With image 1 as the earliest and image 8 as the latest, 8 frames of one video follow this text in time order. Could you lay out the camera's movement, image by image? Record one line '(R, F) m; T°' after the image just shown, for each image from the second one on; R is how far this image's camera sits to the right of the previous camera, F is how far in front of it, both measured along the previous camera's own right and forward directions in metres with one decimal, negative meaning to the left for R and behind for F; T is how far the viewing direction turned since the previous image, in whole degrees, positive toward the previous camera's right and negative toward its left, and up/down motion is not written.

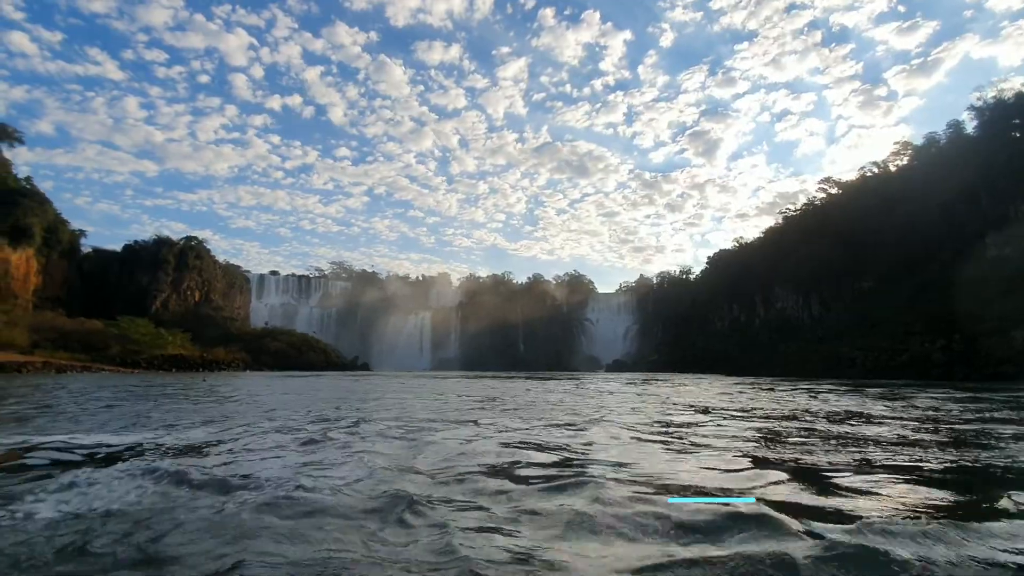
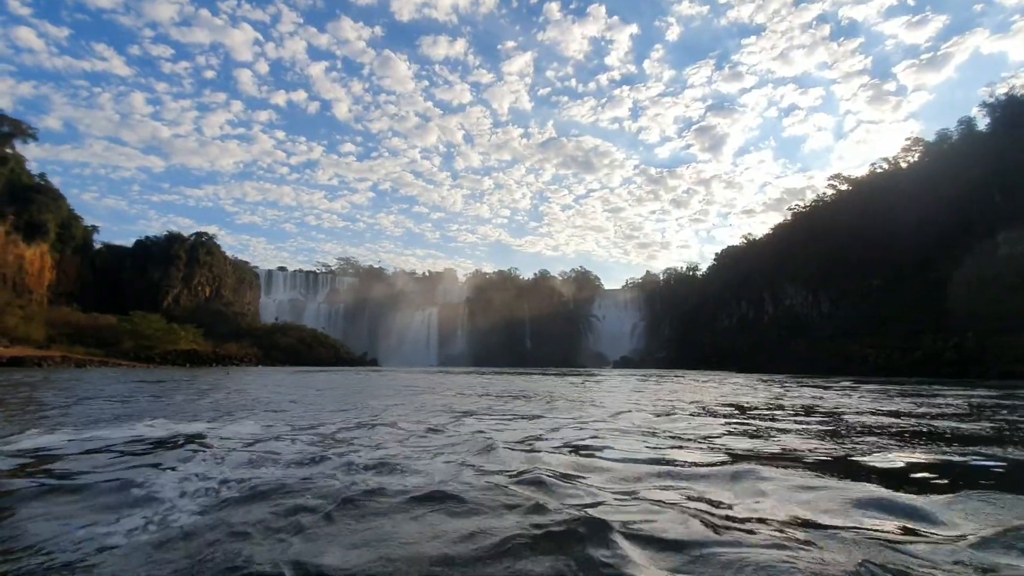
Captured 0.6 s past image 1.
(-0.2, -0.1) m; -1°
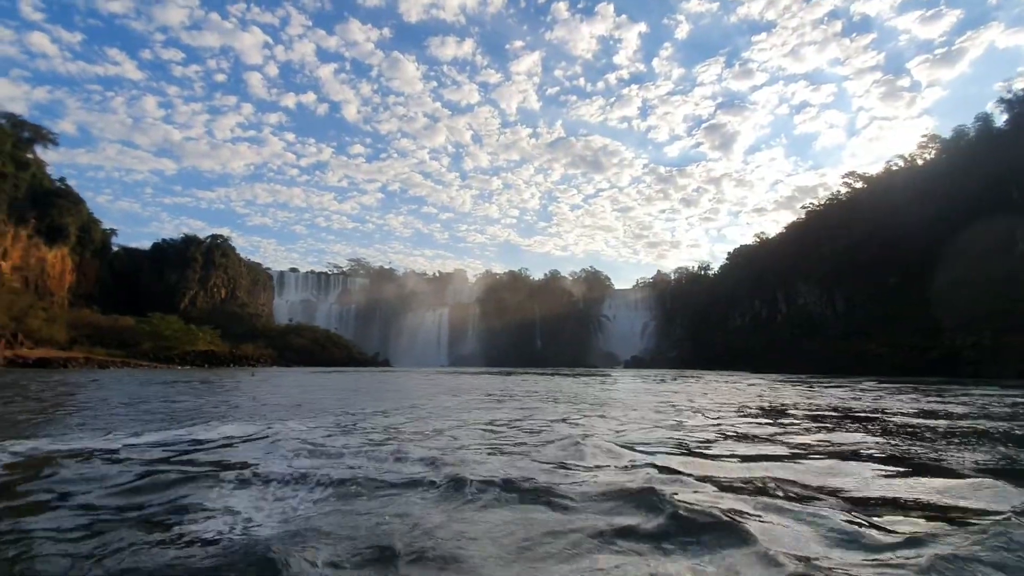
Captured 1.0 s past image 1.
(-0.2, -0.3) m; -1°
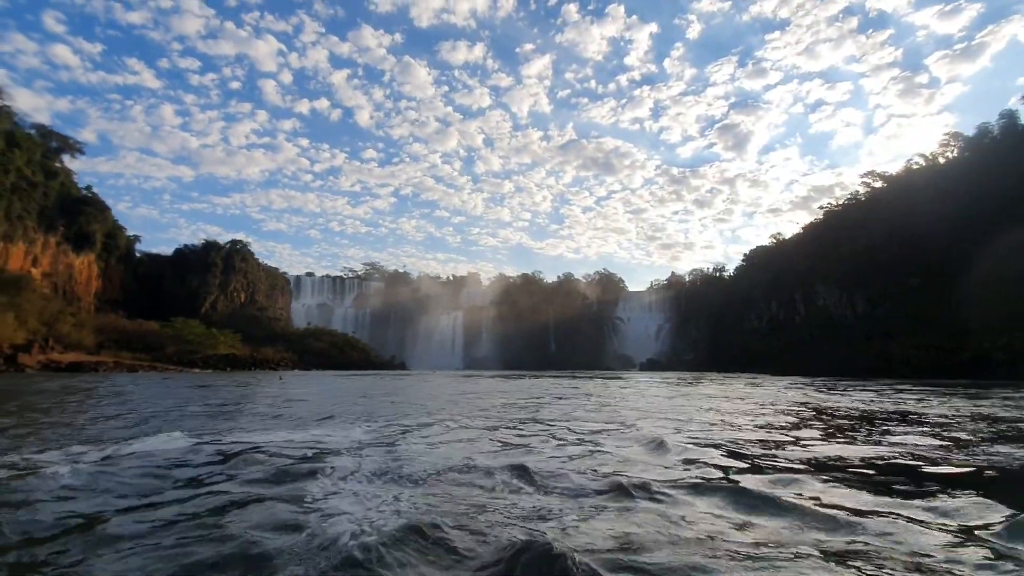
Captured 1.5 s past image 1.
(-0.1, -0.4) m; -1°
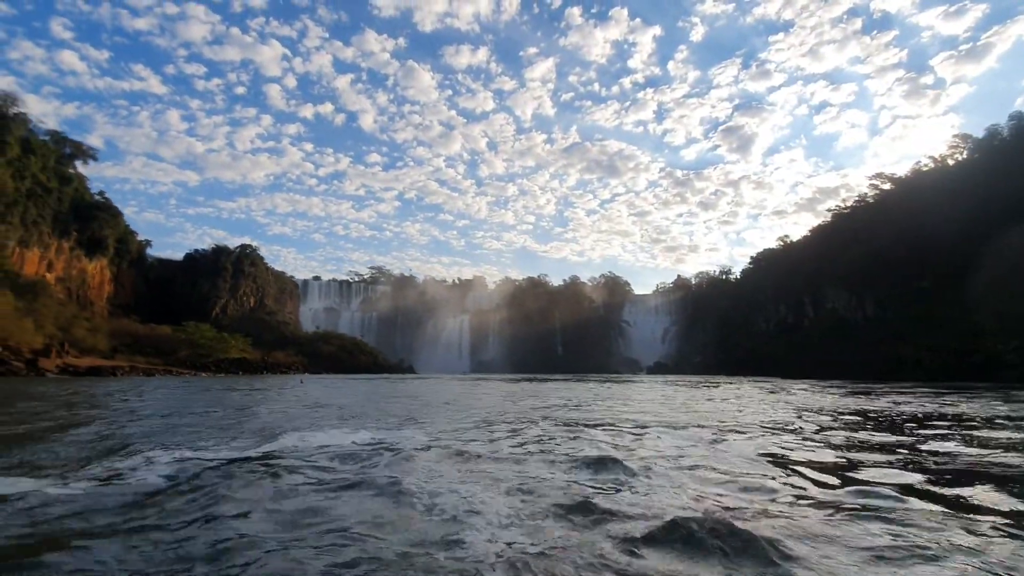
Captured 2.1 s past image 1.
(-0.3, -0.1) m; 0°
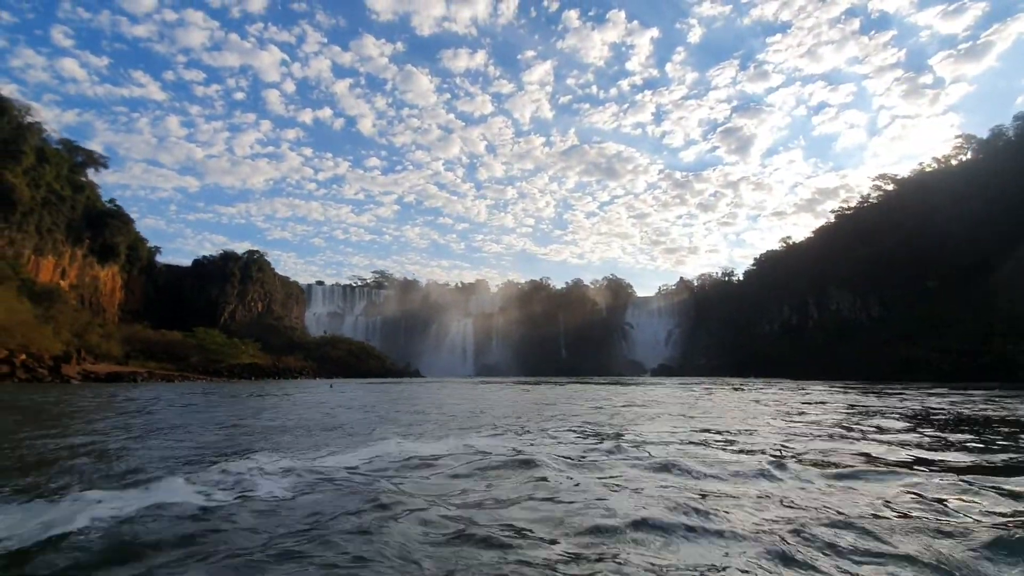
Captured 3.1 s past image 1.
(-0.4, -0.3) m; 0°
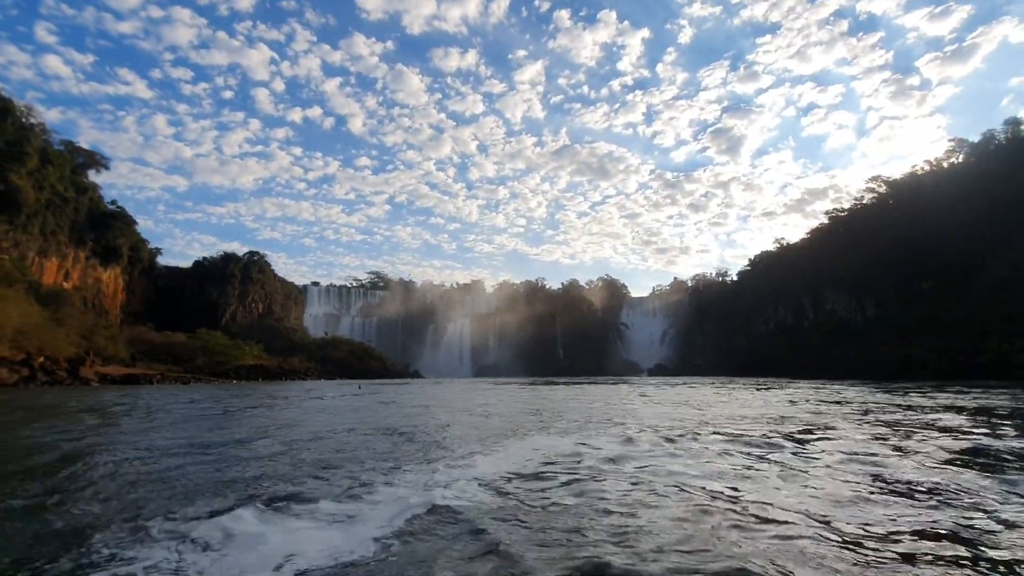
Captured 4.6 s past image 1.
(-0.9, -0.1) m; +1°
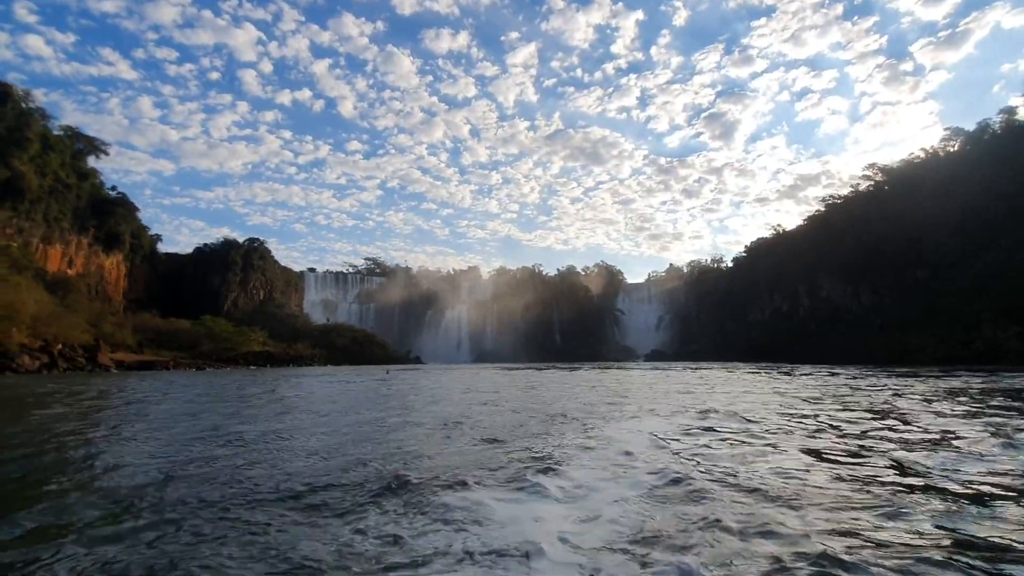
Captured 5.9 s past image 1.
(-0.7, -0.1) m; +1°
